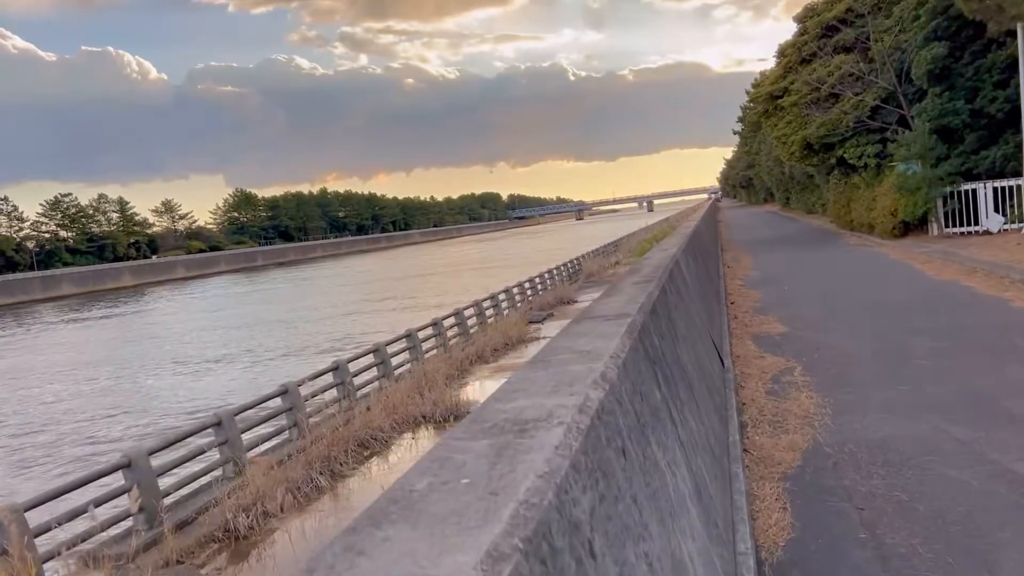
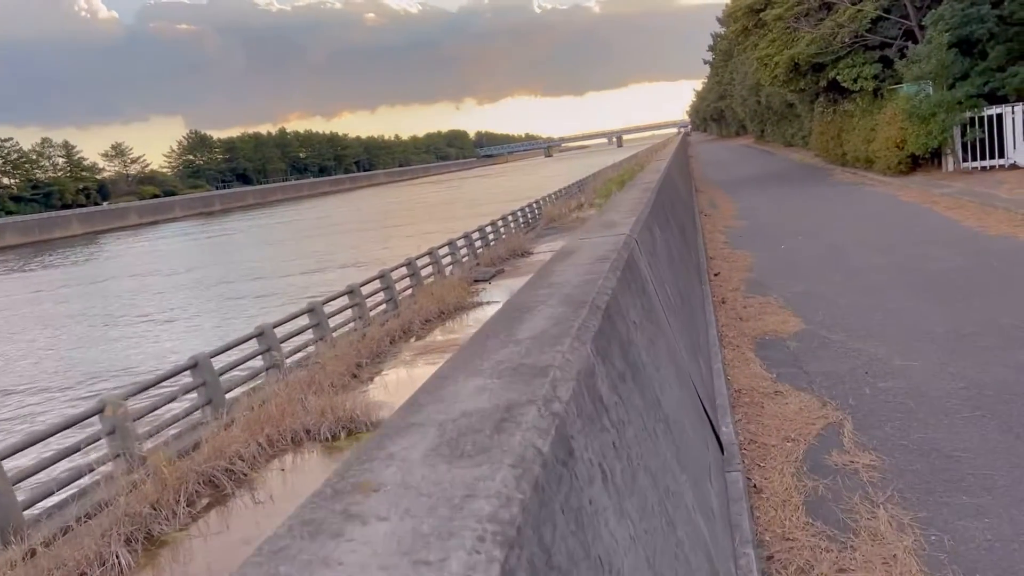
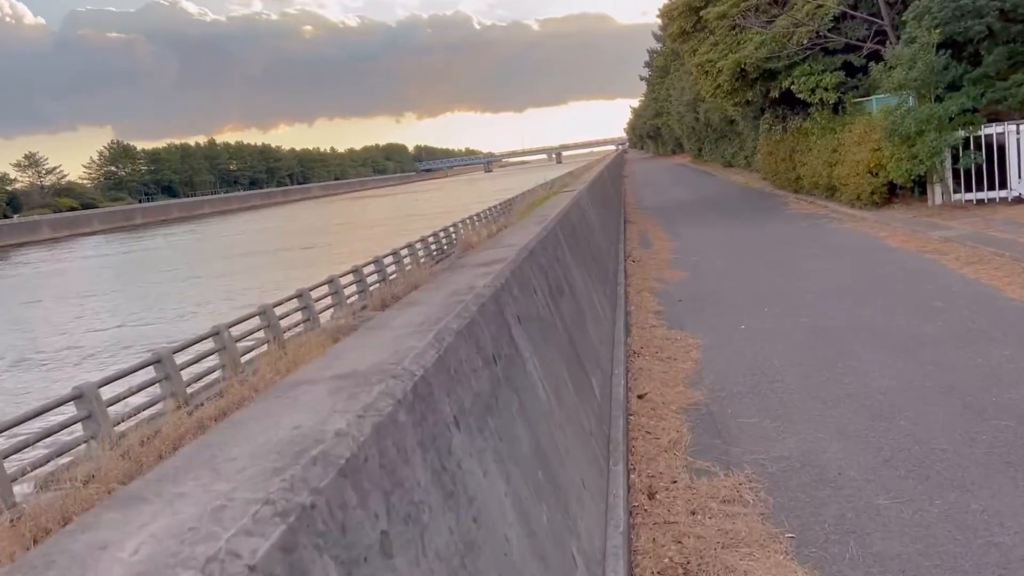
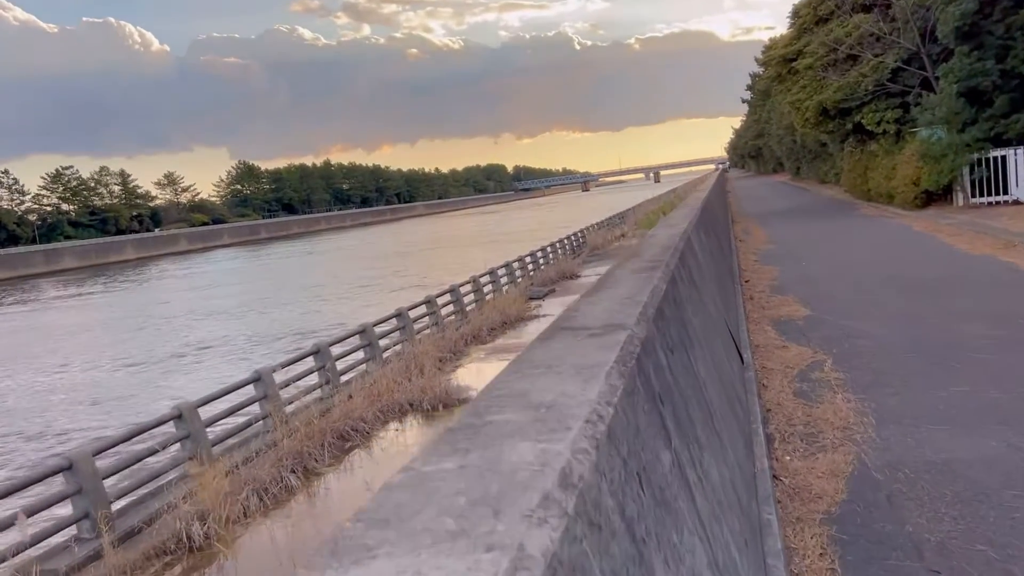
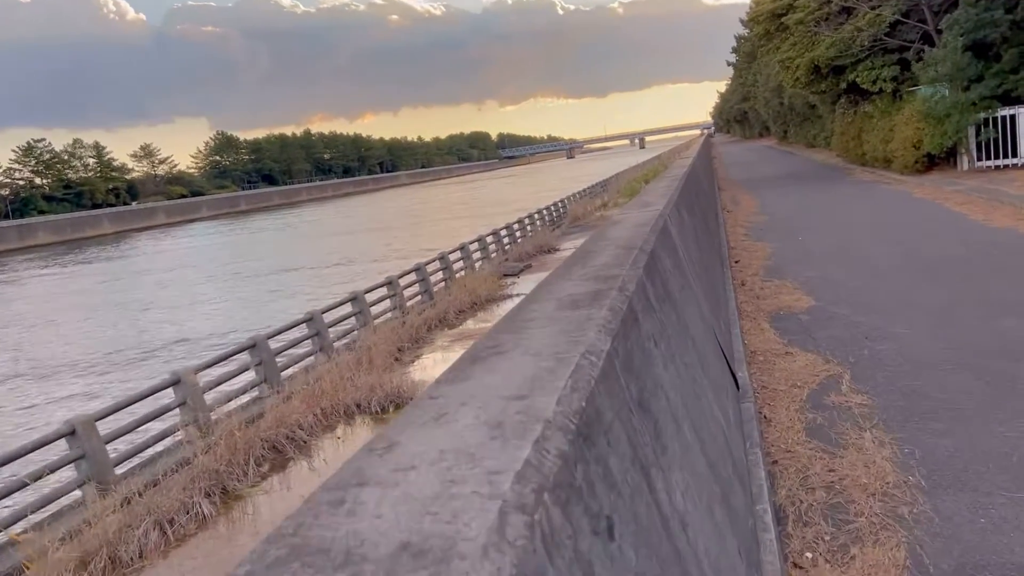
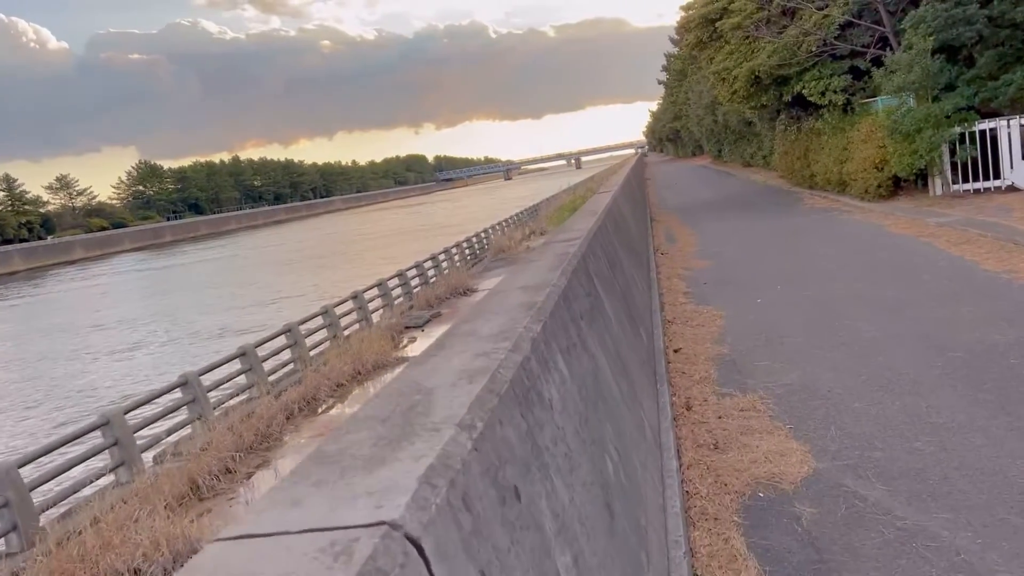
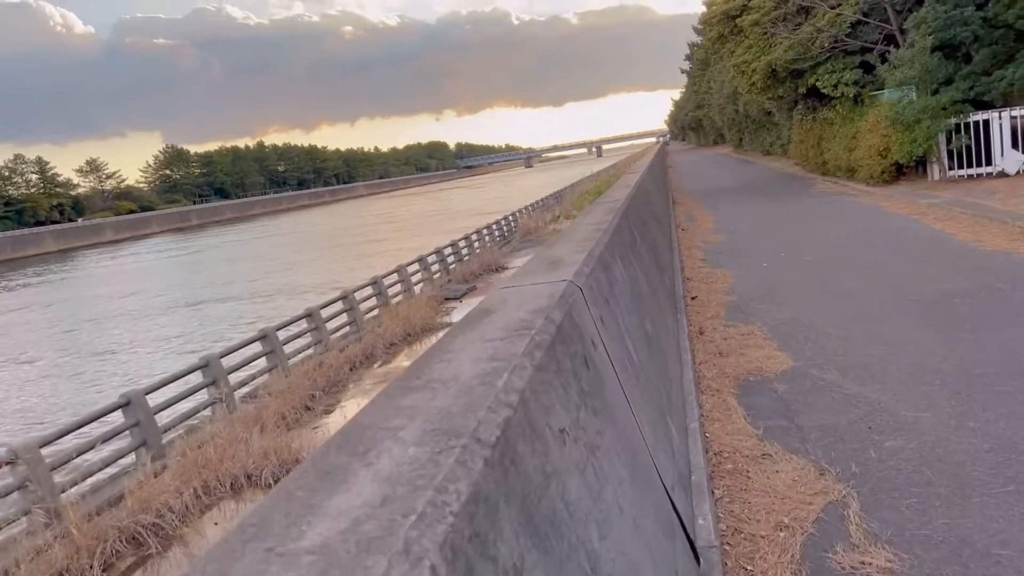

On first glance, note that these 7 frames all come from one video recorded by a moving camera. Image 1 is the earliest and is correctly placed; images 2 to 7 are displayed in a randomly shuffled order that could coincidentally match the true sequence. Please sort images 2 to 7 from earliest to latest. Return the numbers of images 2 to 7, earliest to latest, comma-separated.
4, 5, 2, 7, 6, 3
